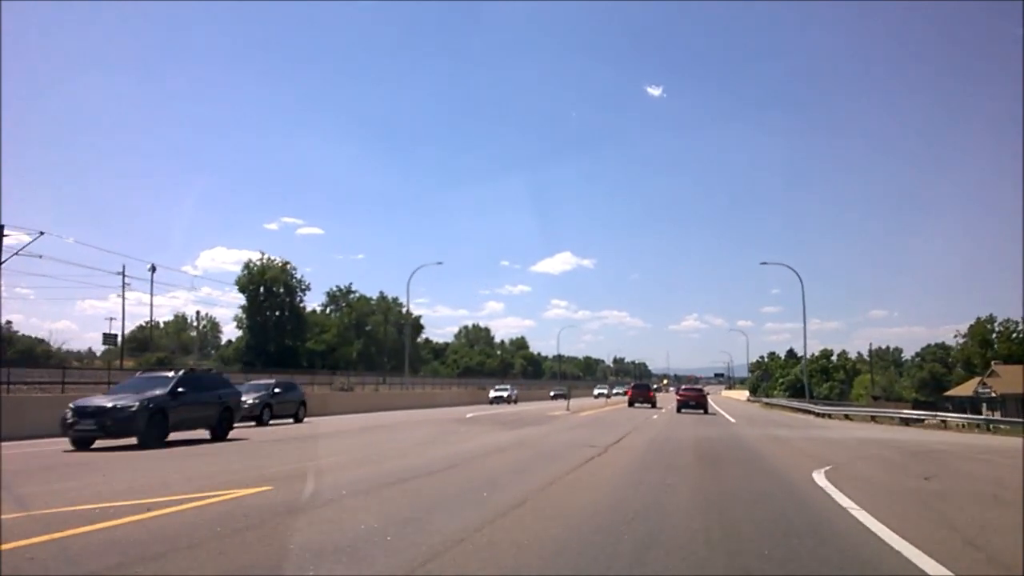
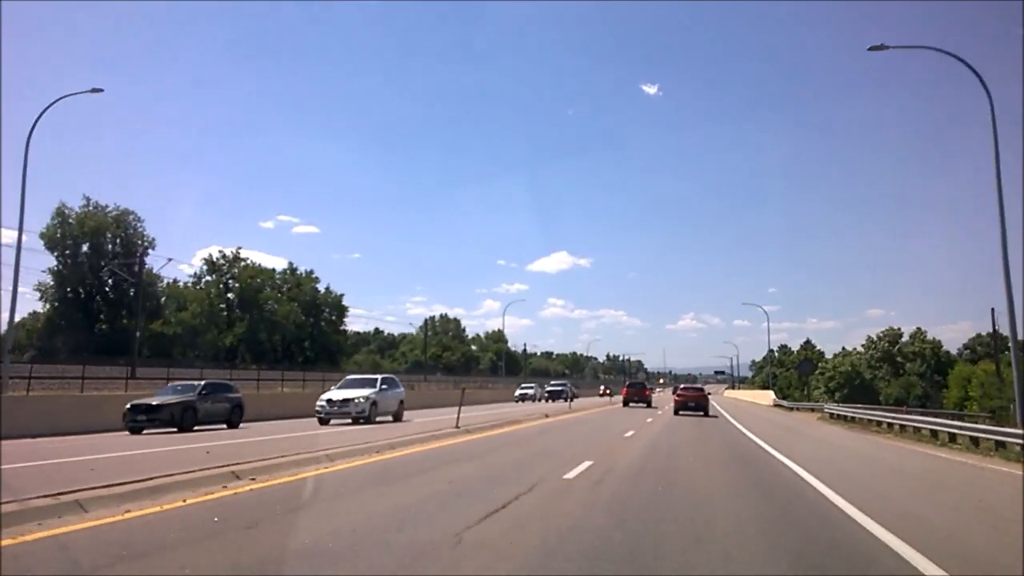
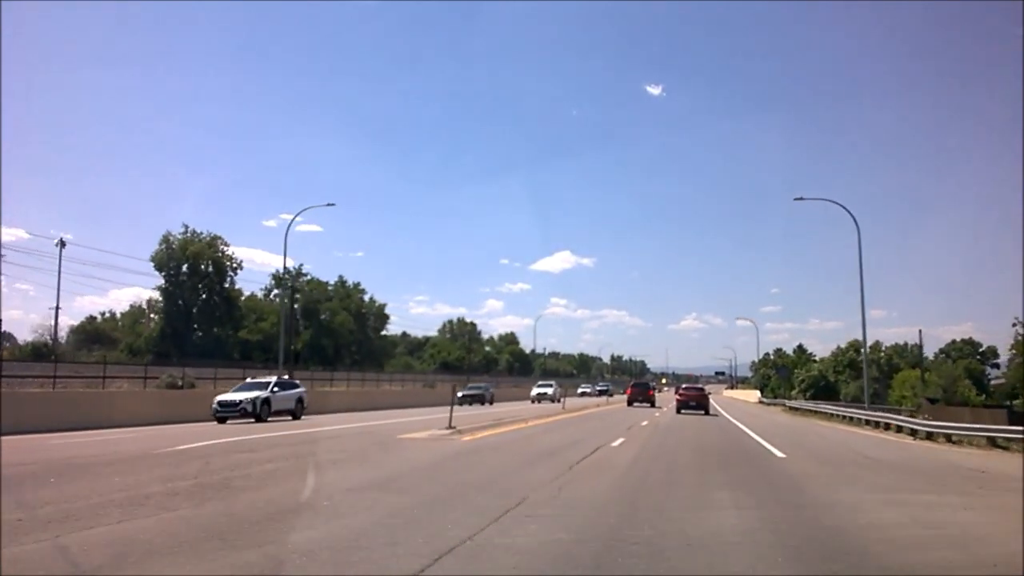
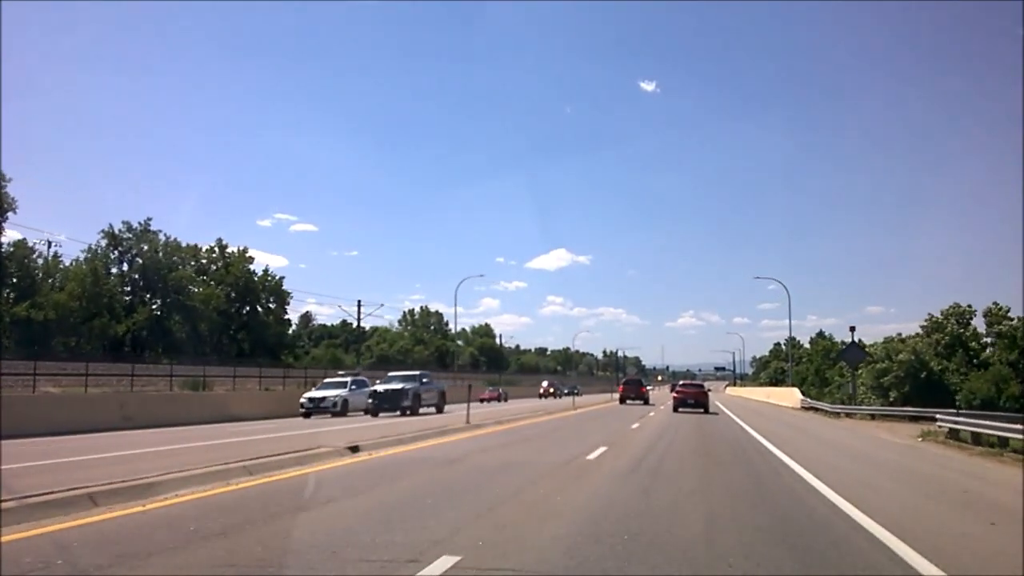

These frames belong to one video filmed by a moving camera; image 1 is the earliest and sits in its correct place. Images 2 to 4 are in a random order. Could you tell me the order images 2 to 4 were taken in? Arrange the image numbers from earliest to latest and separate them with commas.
3, 2, 4
